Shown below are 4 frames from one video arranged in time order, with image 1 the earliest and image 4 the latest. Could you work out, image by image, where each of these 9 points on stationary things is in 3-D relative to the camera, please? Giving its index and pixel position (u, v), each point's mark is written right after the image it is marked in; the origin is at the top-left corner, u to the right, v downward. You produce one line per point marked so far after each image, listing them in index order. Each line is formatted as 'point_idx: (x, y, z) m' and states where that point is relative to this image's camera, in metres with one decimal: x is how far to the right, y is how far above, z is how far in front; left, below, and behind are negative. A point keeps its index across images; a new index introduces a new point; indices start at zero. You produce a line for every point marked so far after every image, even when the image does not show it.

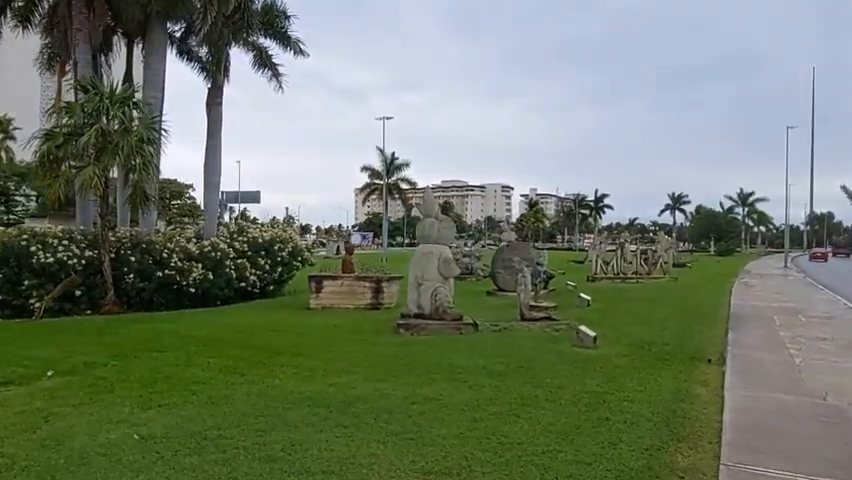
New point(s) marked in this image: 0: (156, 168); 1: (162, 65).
0: (-4.1, +1.1, +14.9) m
1: (-4.4, +2.9, +16.3) m
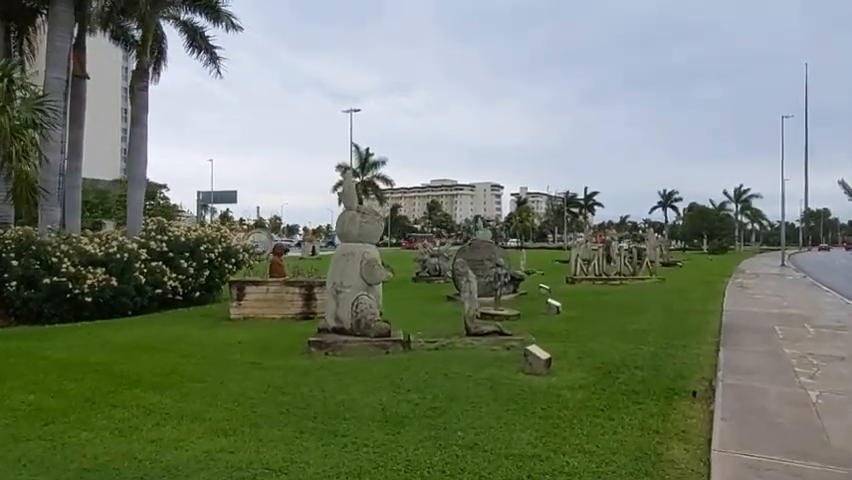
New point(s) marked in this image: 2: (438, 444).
0: (-4.9, +1.1, +12.8) m
1: (-5.2, +2.9, +14.2) m
2: (+0.1, -1.0, +4.8) m
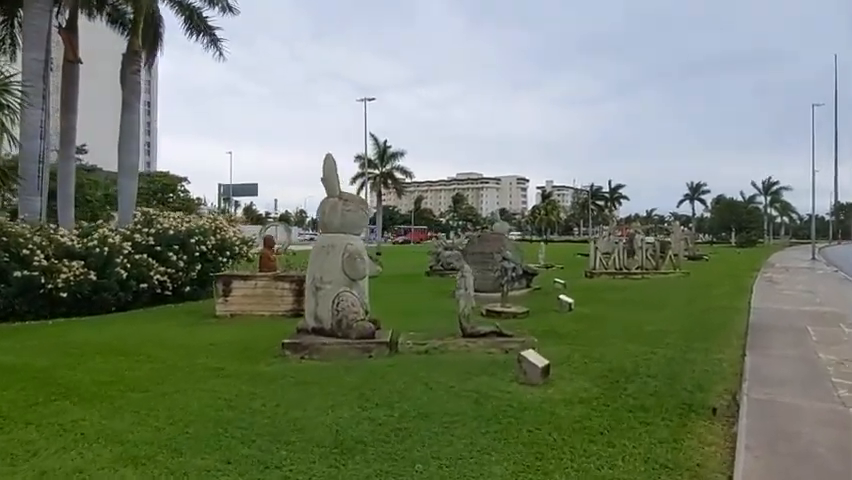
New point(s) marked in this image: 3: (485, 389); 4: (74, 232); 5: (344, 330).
0: (-4.9, +1.2, +11.9) m
1: (-5.2, +3.0, +13.3) m
2: (-0.1, -0.9, +3.8) m
3: (+0.4, -0.9, +5.9) m
4: (-4.5, +0.1, +12.6) m
5: (-0.7, -0.7, +7.9) m
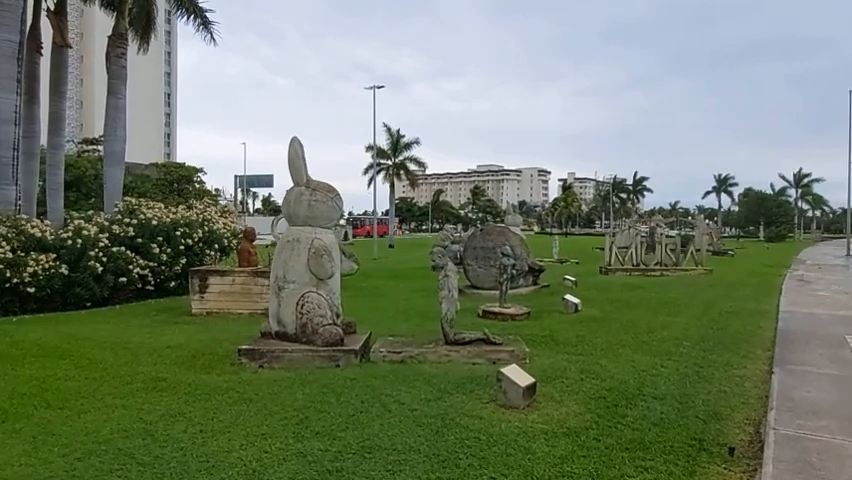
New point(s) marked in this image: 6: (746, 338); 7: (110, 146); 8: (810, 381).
0: (-4.9, +1.3, +11.1) m
1: (-5.2, +3.2, +12.4) m
2: (-0.4, -0.9, +2.8) m
3: (+0.1, -0.9, +4.9) m
4: (-4.6, +0.2, +11.7) m
5: (-0.8, -0.7, +6.9) m
6: (+2.5, -0.8, +7.7) m
7: (-4.8, +1.5, +14.9) m
8: (+2.2, -0.8, +5.8) m
